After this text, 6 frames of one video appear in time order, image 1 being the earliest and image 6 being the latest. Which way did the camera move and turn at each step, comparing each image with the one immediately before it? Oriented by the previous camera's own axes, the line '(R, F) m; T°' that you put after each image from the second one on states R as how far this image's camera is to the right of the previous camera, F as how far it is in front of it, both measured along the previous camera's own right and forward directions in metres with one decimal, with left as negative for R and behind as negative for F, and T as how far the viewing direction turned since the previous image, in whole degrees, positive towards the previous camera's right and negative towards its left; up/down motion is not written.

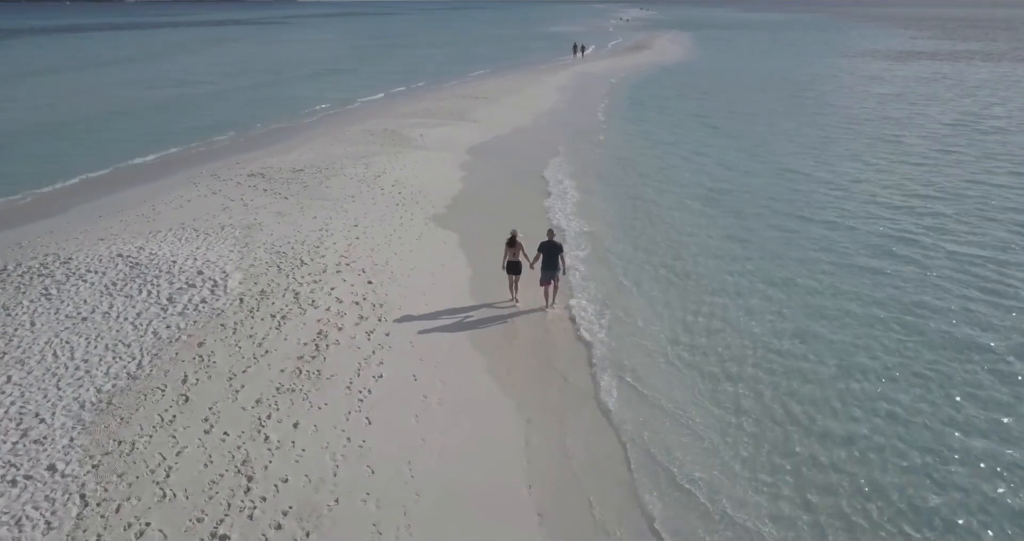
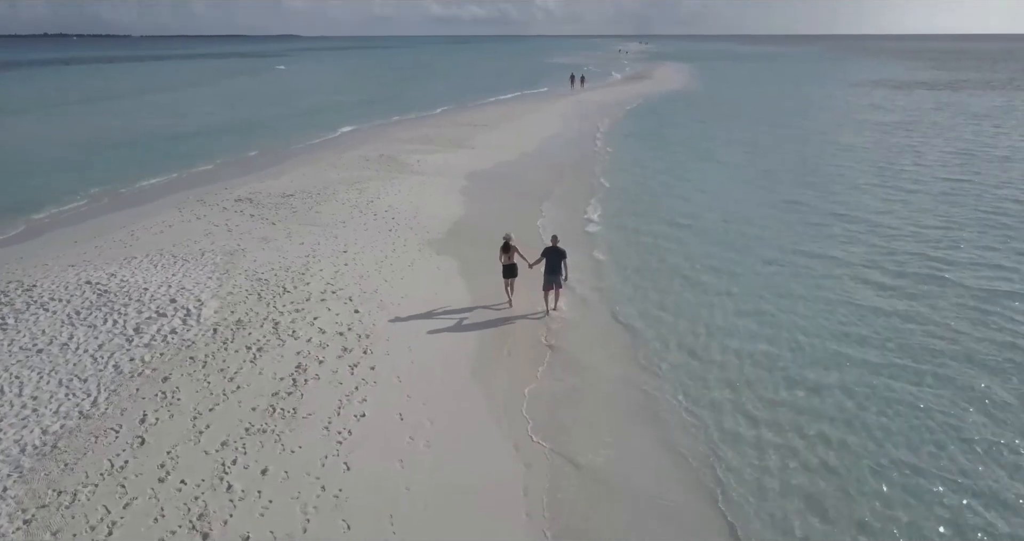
(0.0, +0.8) m; 0°
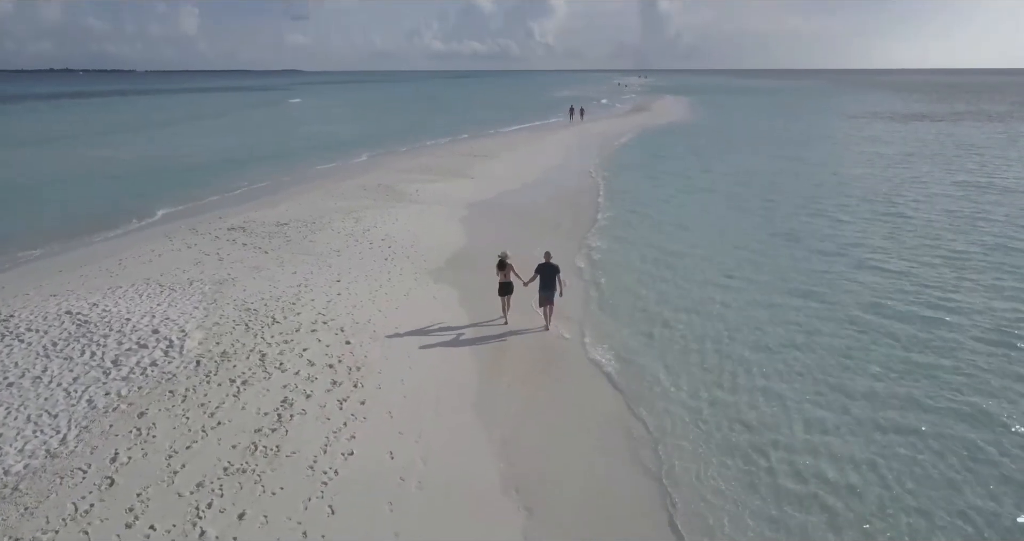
(0.0, +0.4) m; 0°
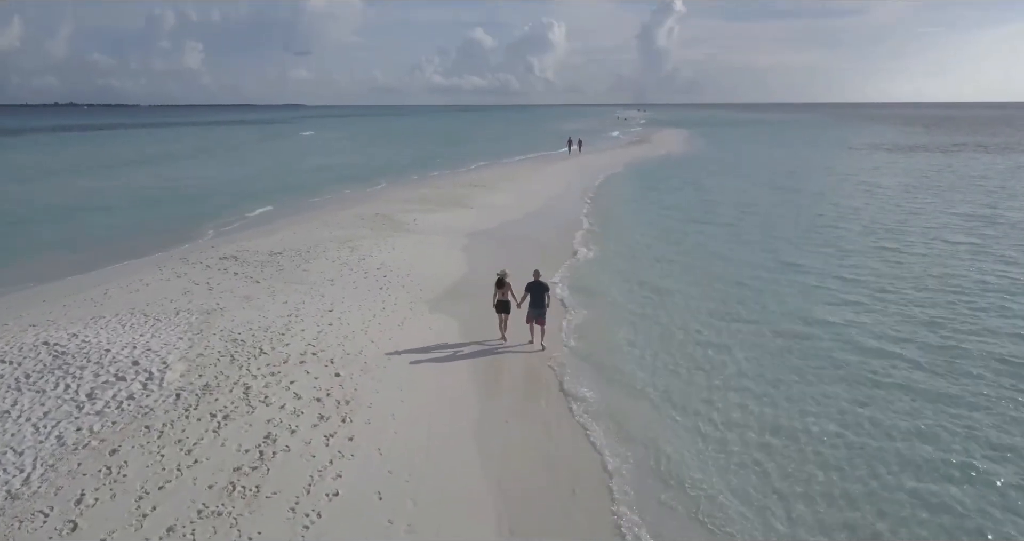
(0.0, +0.4) m; 0°
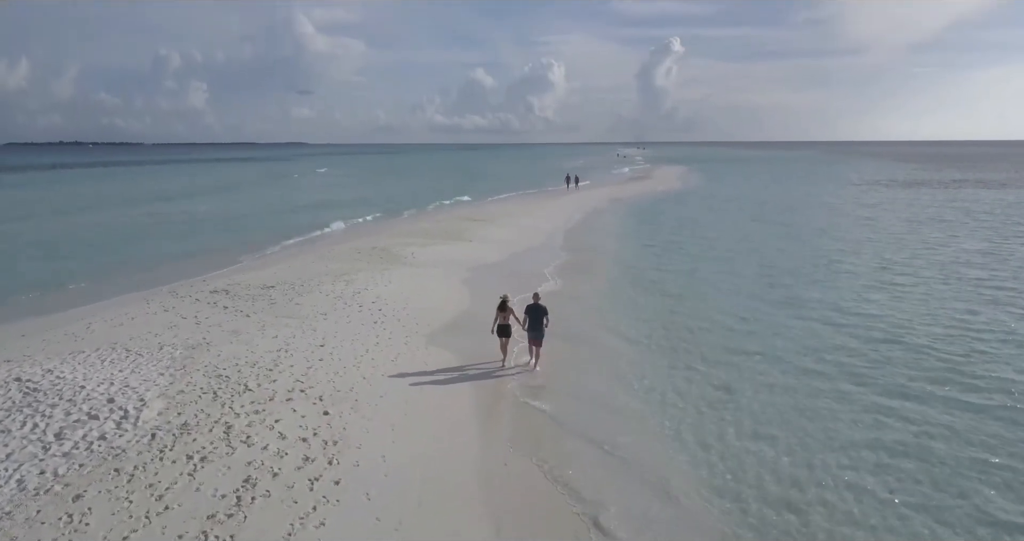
(0.0, +0.5) m; 0°
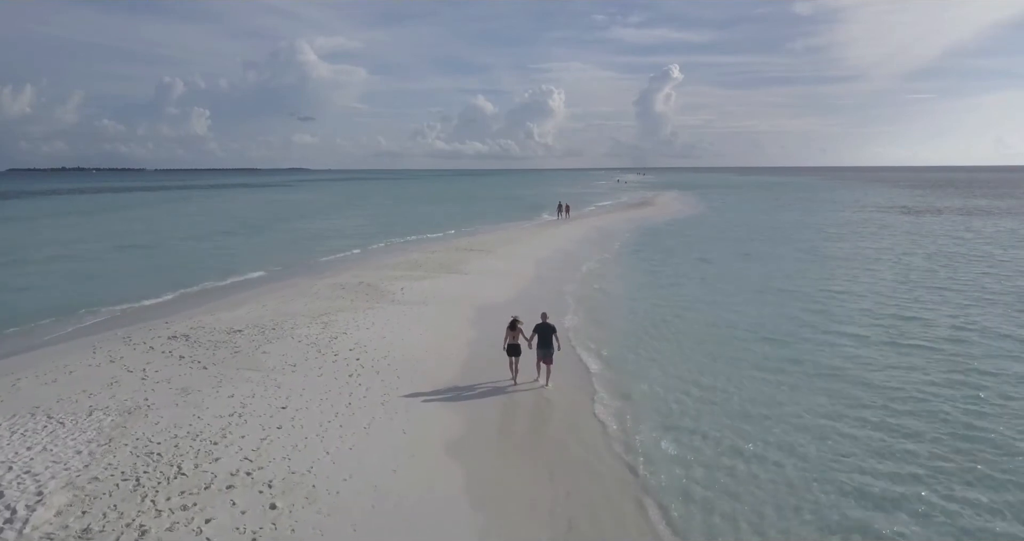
(+0.1, +1.8) m; 0°
